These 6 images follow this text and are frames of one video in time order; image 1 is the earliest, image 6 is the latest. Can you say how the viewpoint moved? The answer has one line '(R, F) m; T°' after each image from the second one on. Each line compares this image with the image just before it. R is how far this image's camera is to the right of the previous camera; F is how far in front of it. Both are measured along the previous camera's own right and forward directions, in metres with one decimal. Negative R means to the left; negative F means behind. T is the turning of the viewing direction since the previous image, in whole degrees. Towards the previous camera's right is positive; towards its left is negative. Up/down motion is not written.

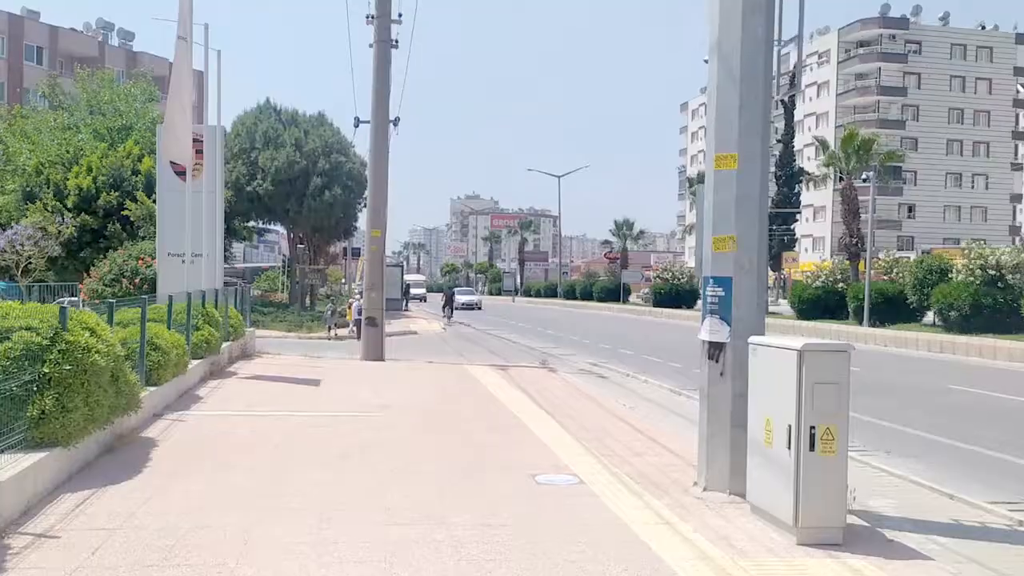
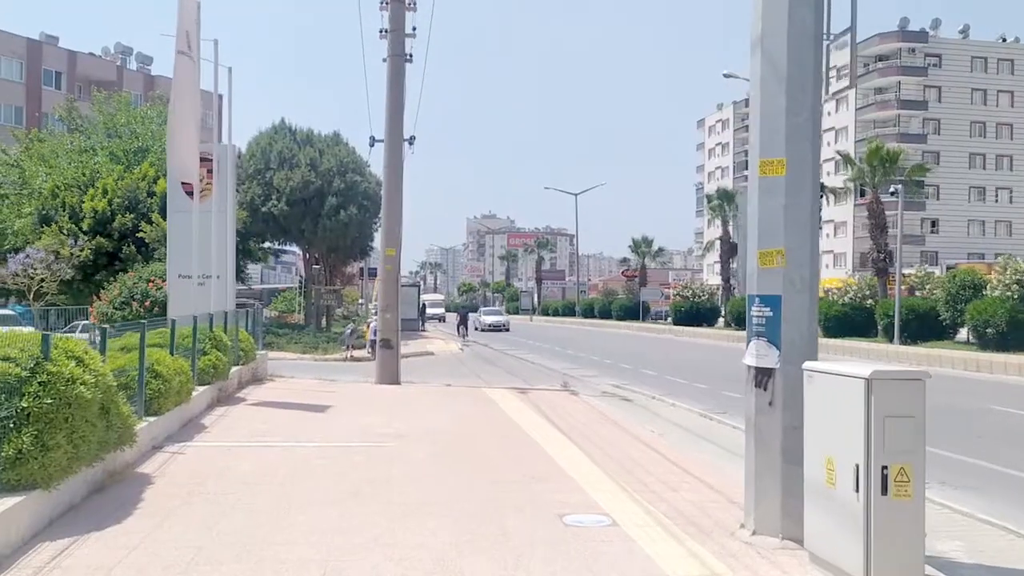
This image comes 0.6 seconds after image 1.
(-0.1, +0.7) m; -1°
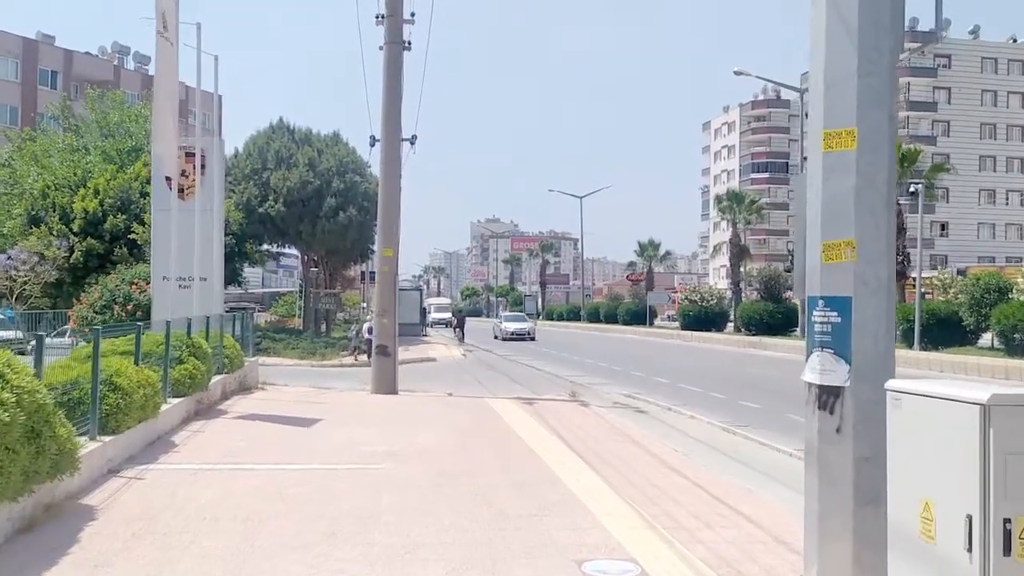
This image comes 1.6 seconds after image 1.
(0.0, +1.3) m; 0°
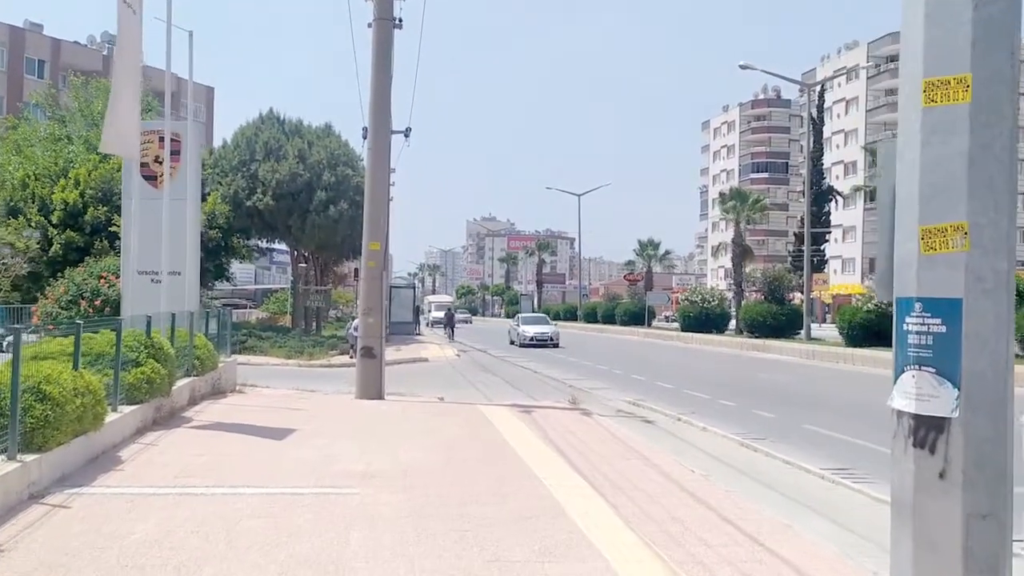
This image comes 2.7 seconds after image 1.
(0.0, +1.4) m; 0°
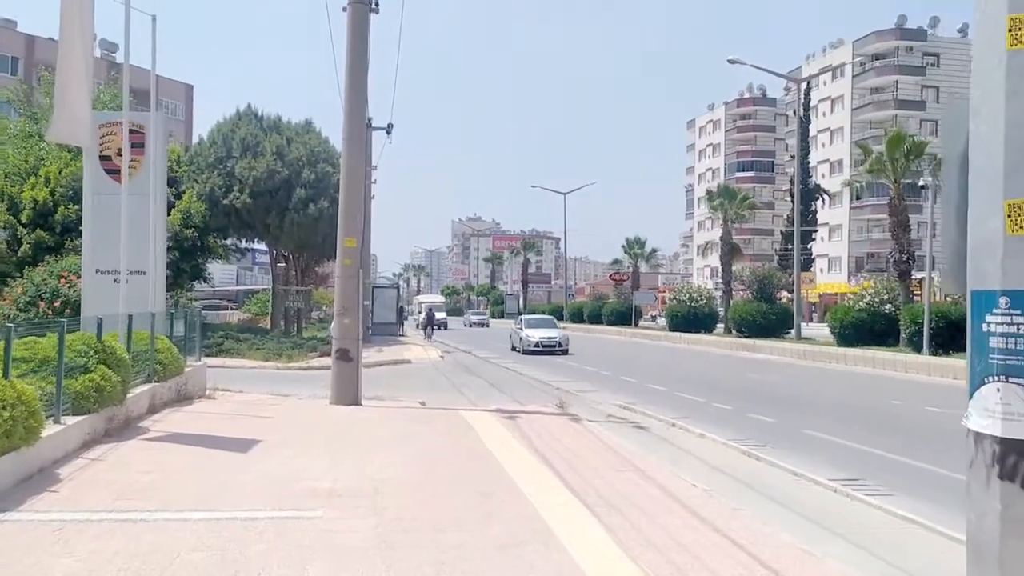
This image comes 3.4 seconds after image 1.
(0.0, +0.9) m; +1°
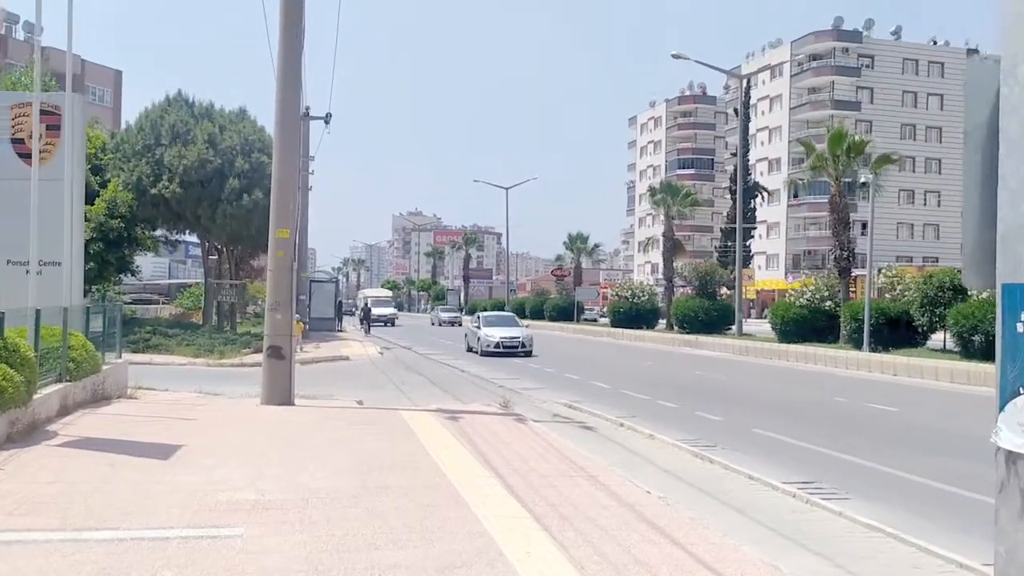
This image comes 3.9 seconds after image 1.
(0.0, +0.7) m; +3°
